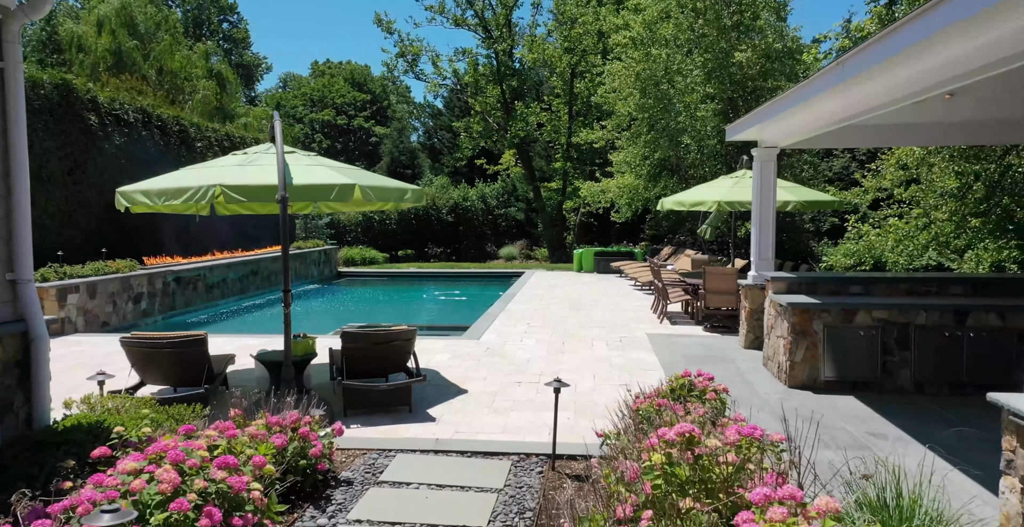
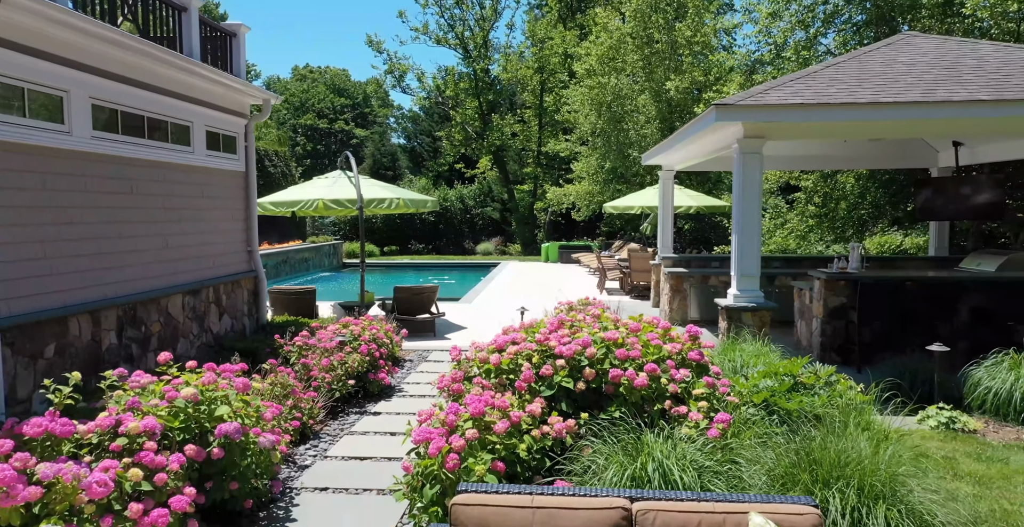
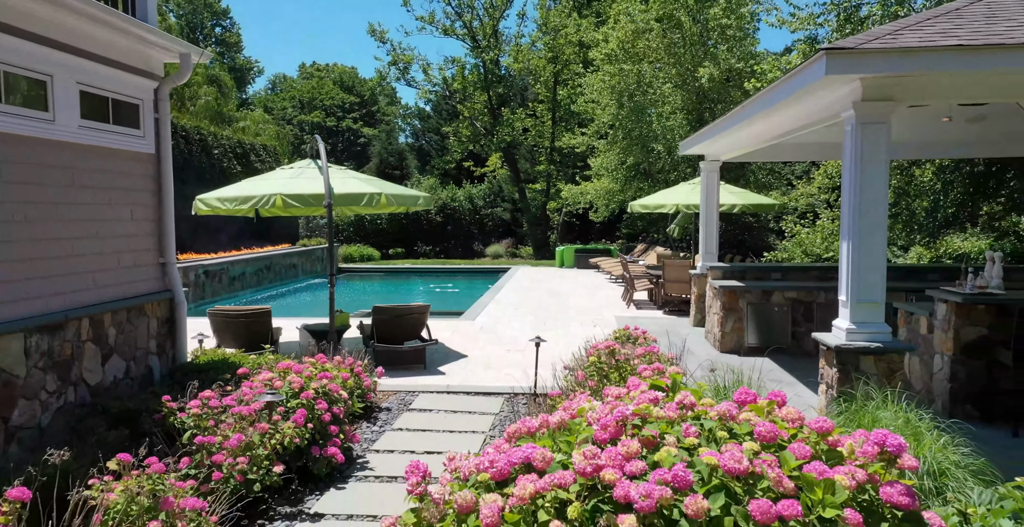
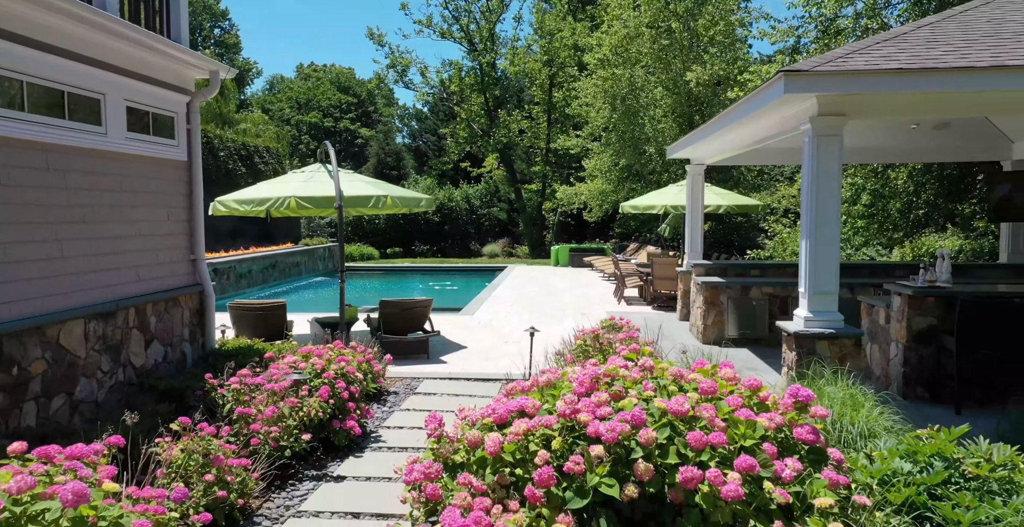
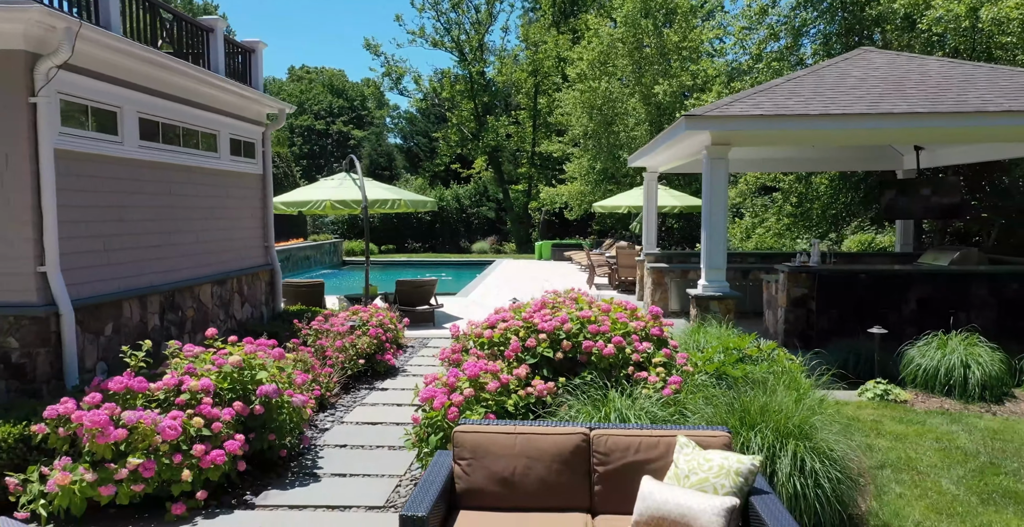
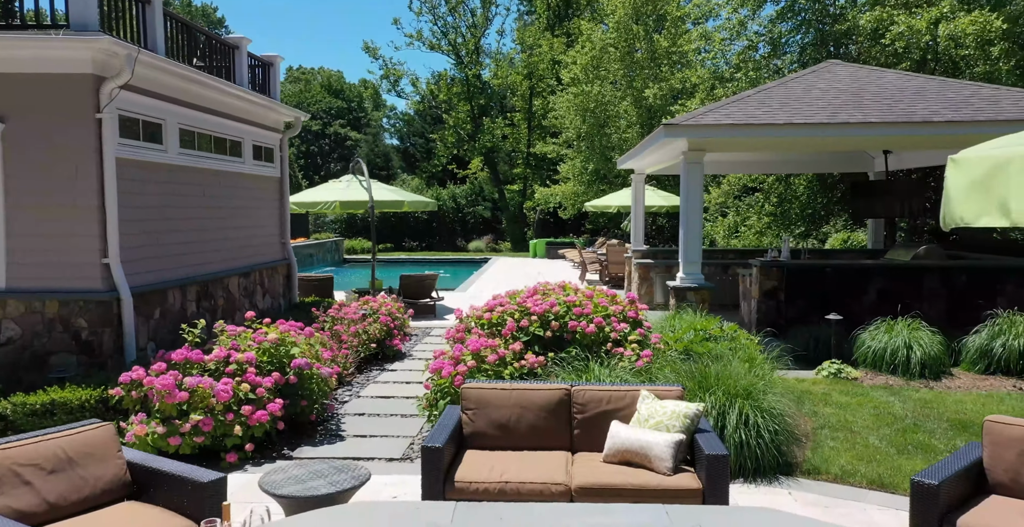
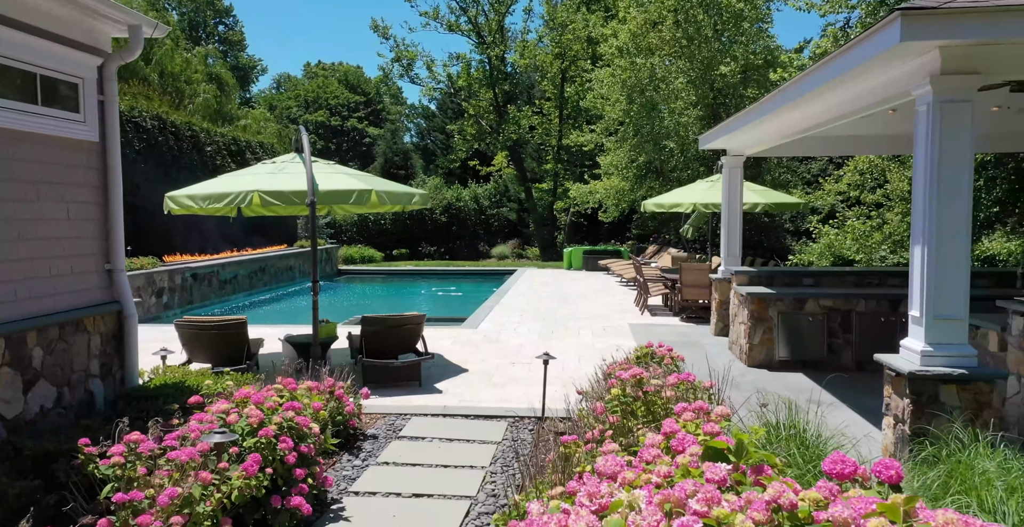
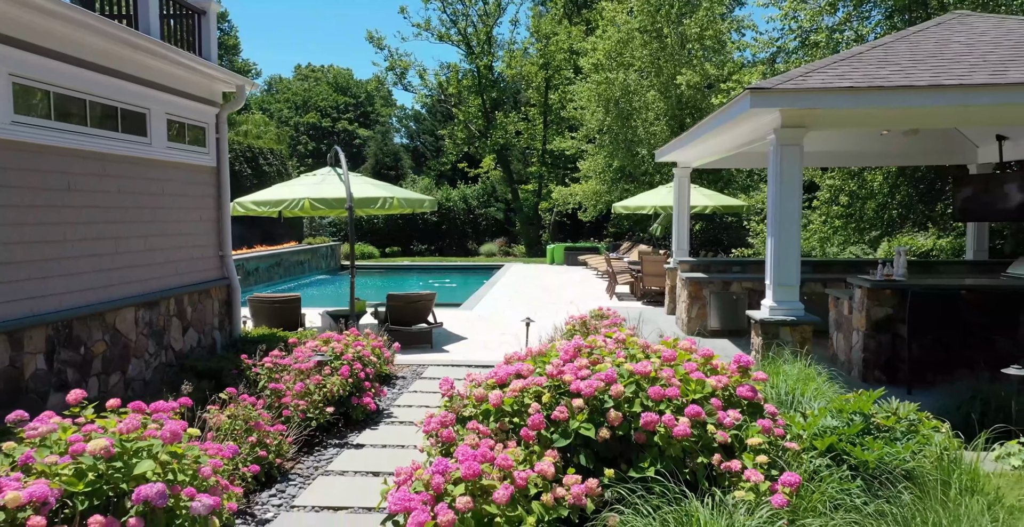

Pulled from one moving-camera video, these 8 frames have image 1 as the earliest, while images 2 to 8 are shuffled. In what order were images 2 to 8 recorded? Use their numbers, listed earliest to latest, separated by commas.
7, 3, 4, 8, 2, 5, 6
